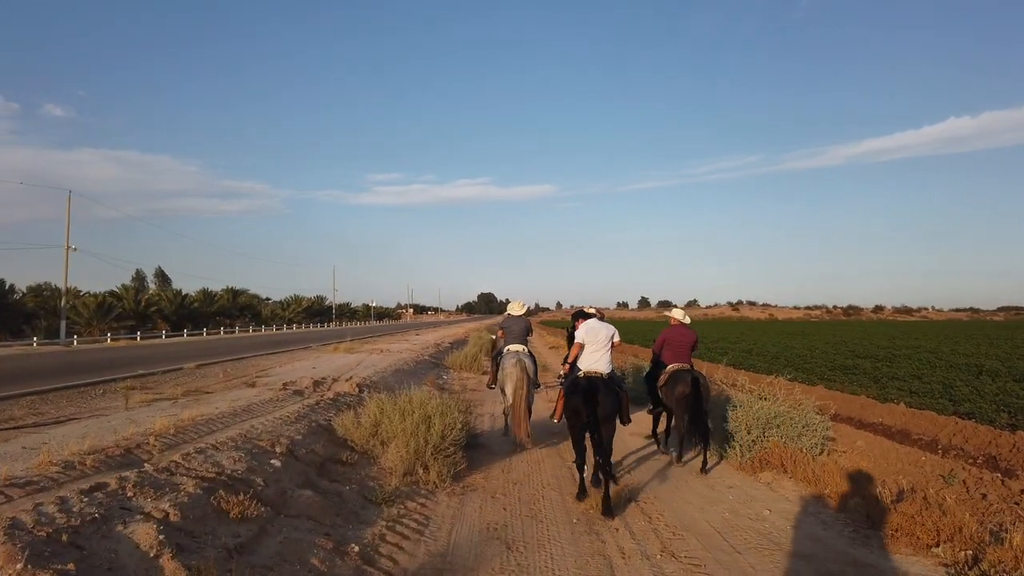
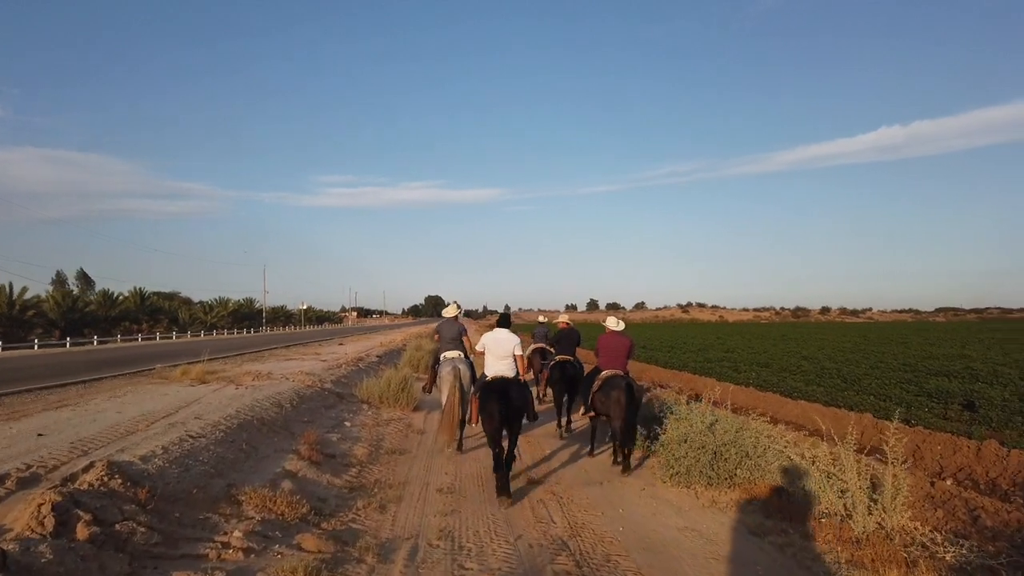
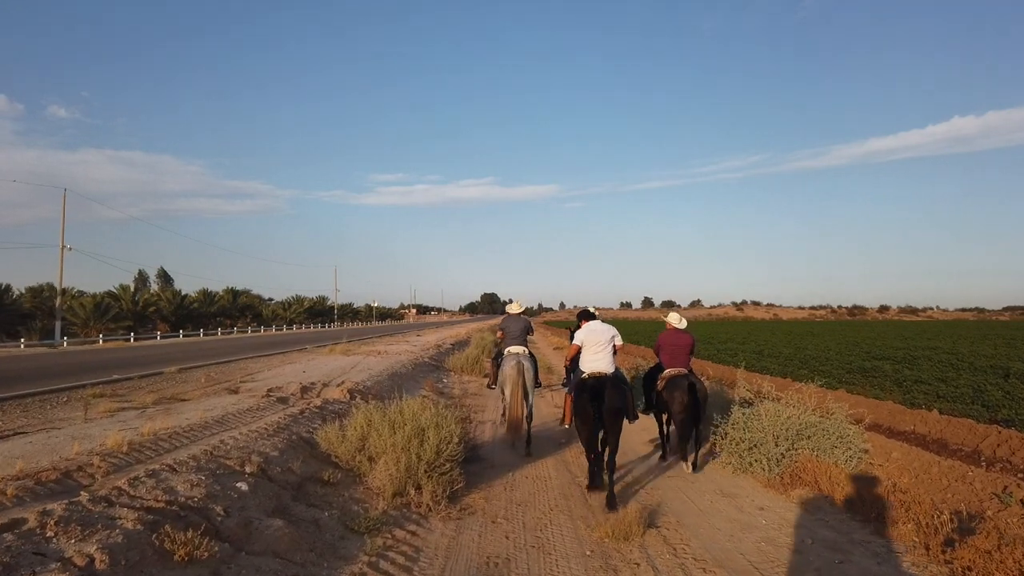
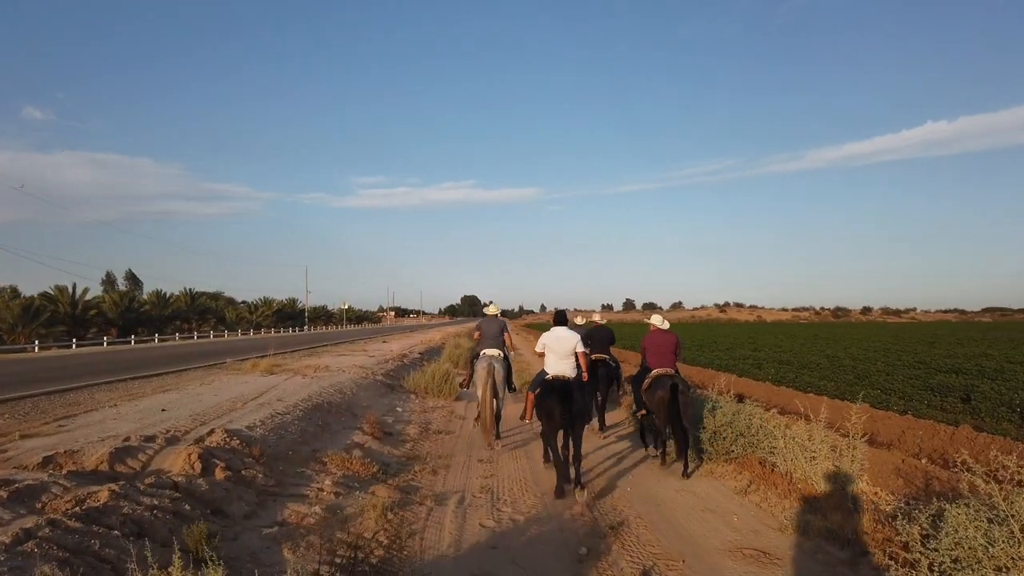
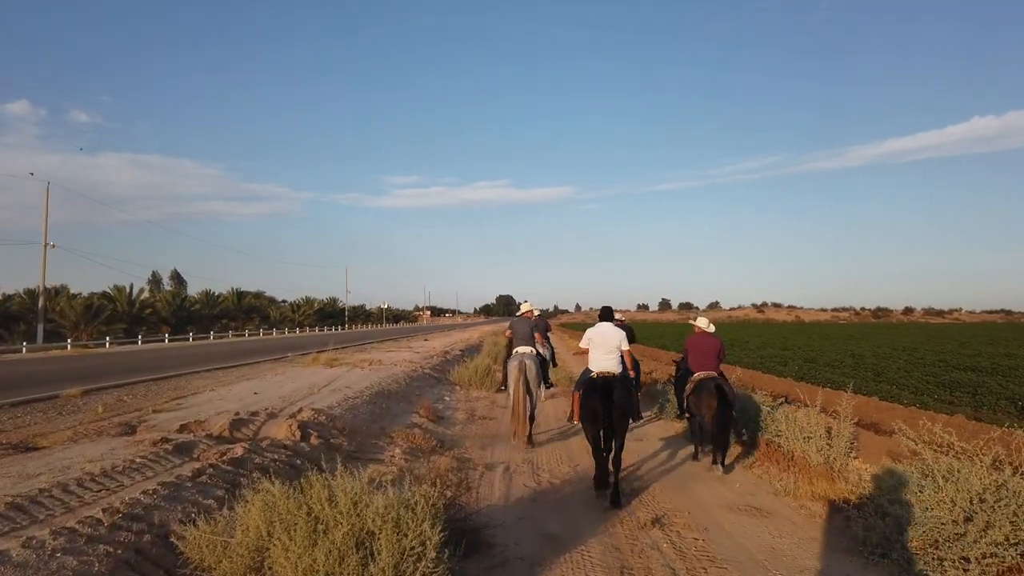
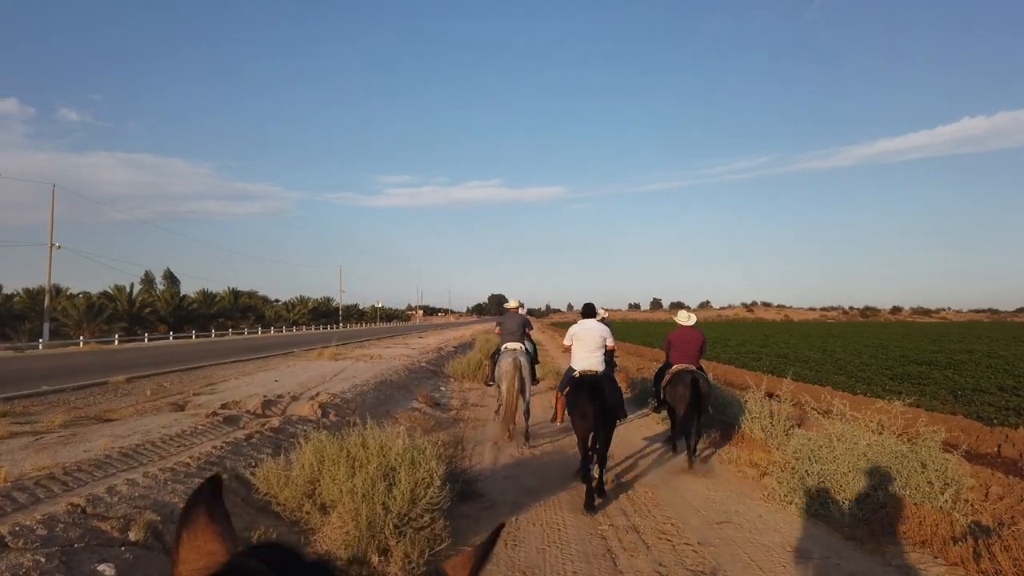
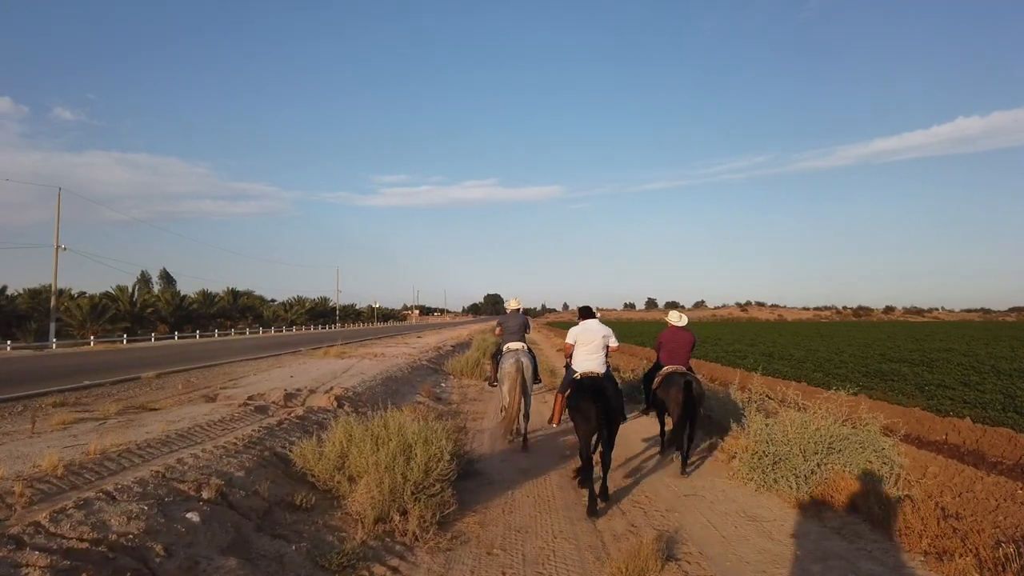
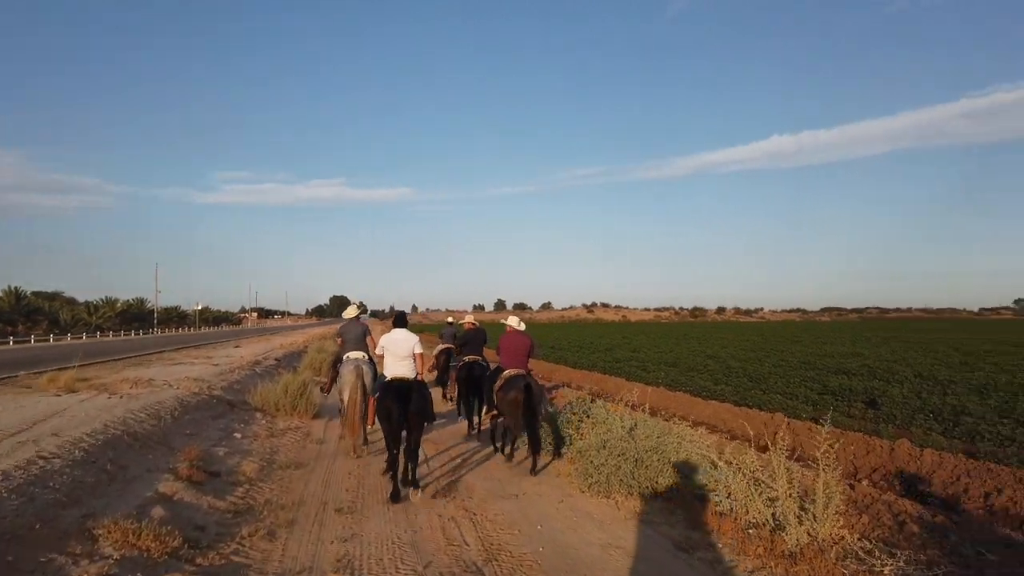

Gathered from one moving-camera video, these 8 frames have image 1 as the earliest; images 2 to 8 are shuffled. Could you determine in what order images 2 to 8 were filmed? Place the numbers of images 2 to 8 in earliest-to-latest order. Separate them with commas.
3, 7, 6, 5, 4, 2, 8
